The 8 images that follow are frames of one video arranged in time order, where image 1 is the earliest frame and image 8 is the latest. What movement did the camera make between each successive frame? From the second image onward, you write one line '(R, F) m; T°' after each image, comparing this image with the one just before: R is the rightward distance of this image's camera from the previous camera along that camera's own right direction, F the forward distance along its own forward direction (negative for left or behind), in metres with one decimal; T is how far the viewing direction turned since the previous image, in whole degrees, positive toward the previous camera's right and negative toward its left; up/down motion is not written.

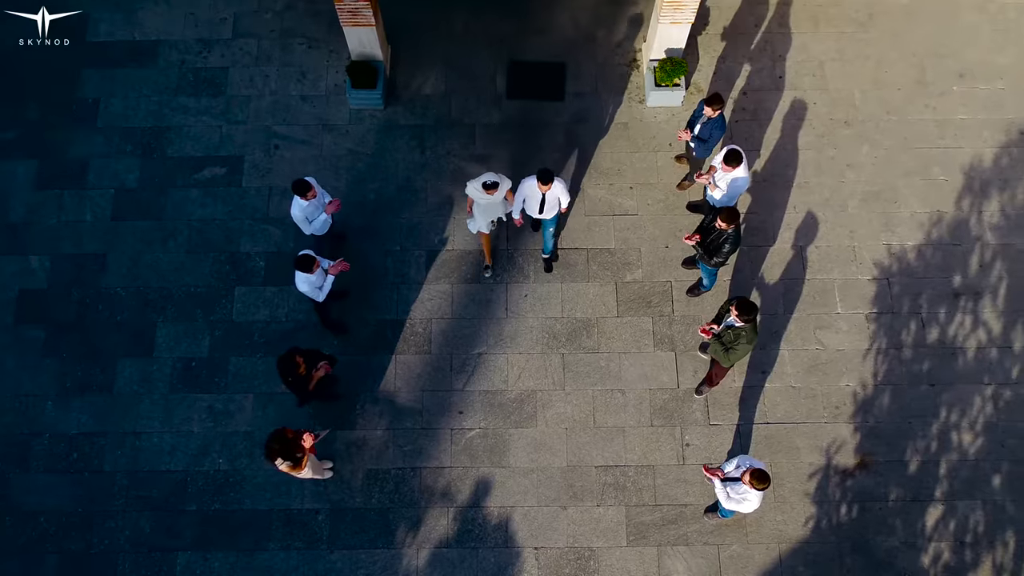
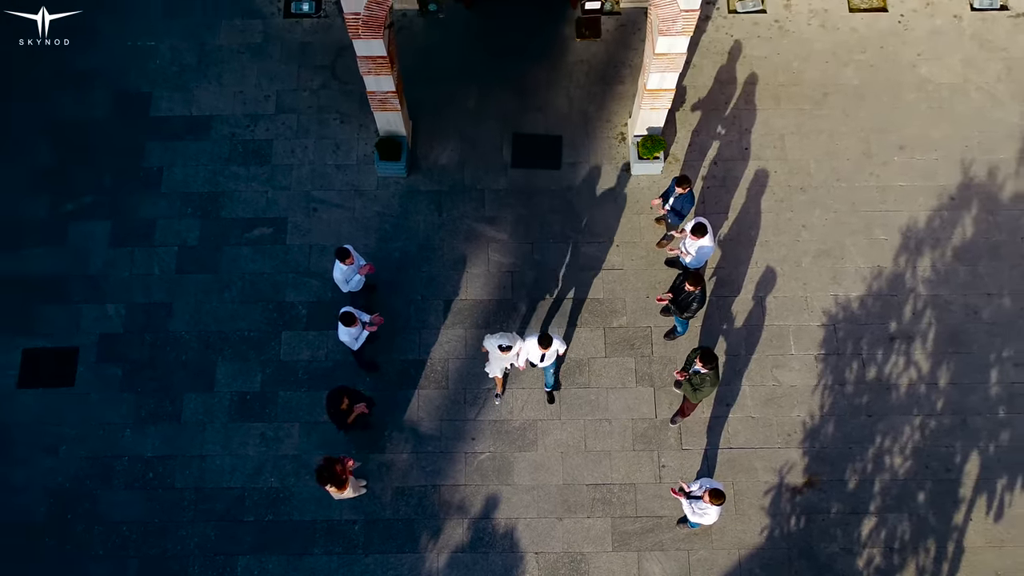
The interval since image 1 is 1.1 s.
(0.0, -1.5) m; 0°
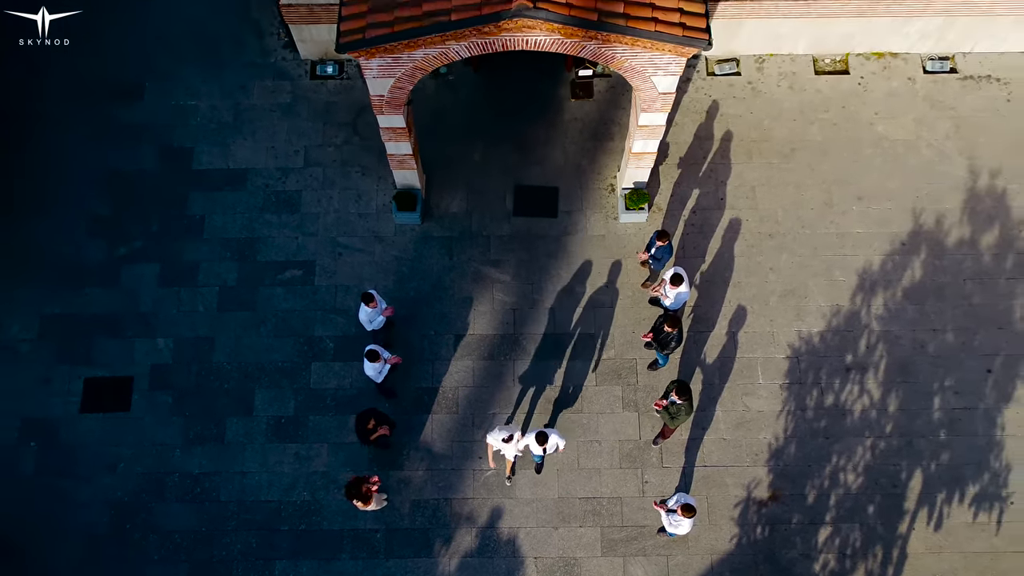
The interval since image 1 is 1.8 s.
(0.0, -1.3) m; 0°
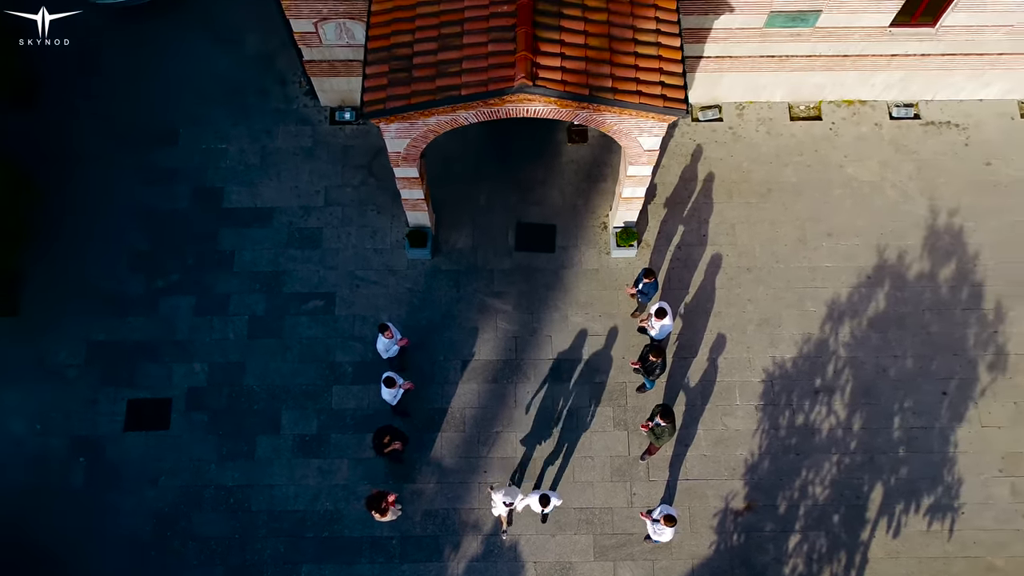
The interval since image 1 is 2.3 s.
(0.0, -1.2) m; 0°
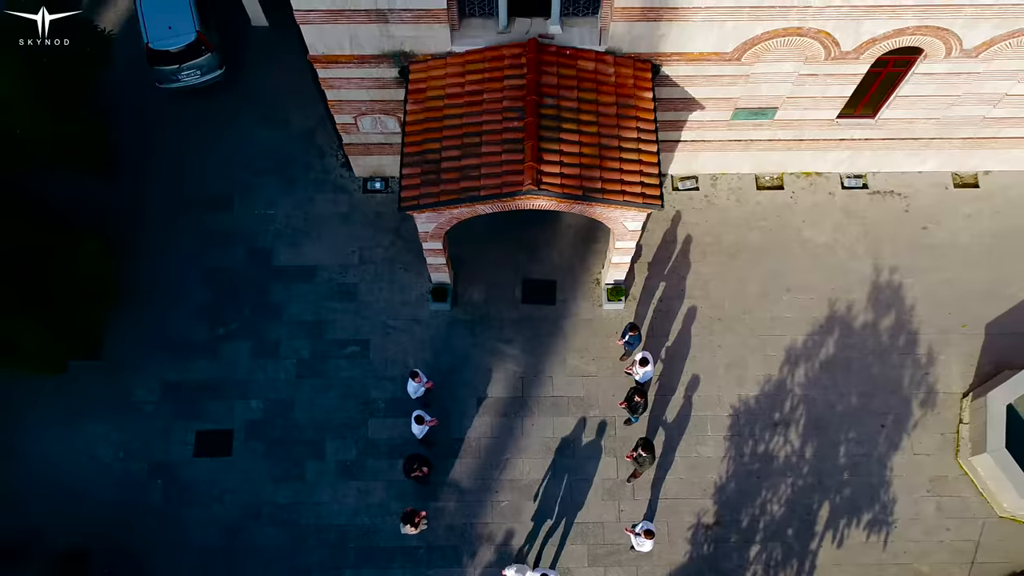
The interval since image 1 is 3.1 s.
(-0.1, -2.3) m; 0°
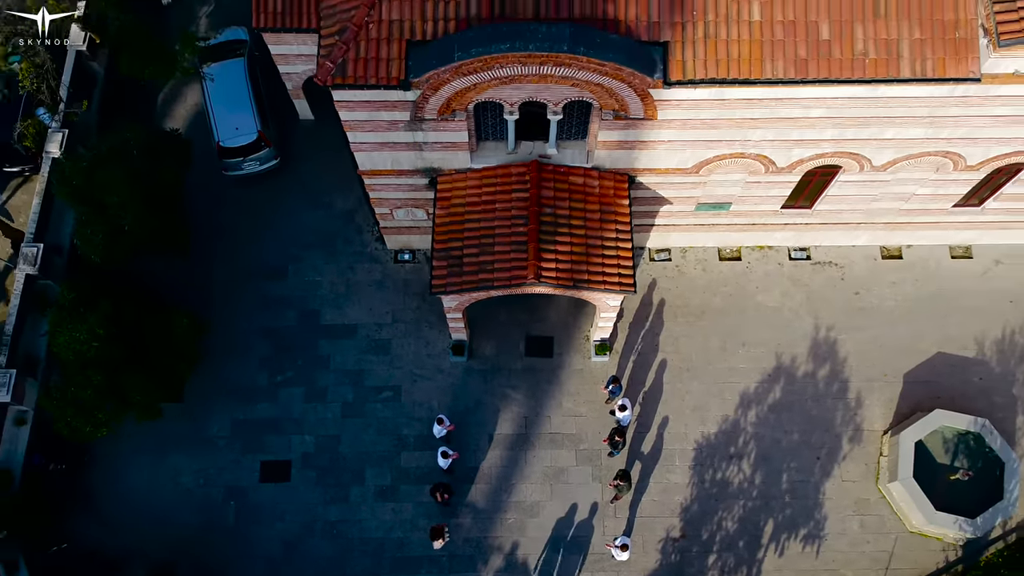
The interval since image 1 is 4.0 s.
(-0.1, -3.4) m; 0°
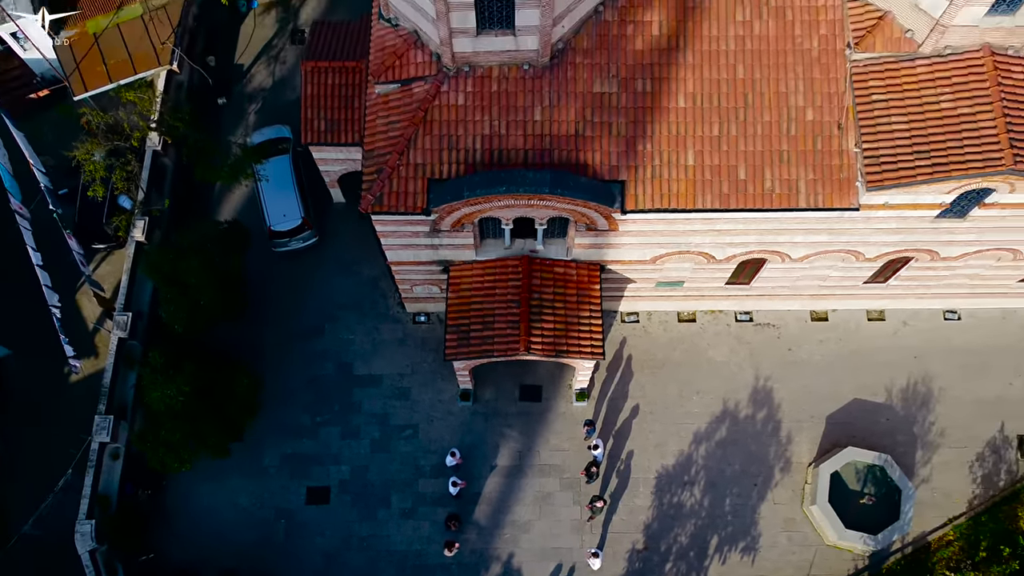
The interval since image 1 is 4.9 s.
(+0.1, -4.3) m; 0°
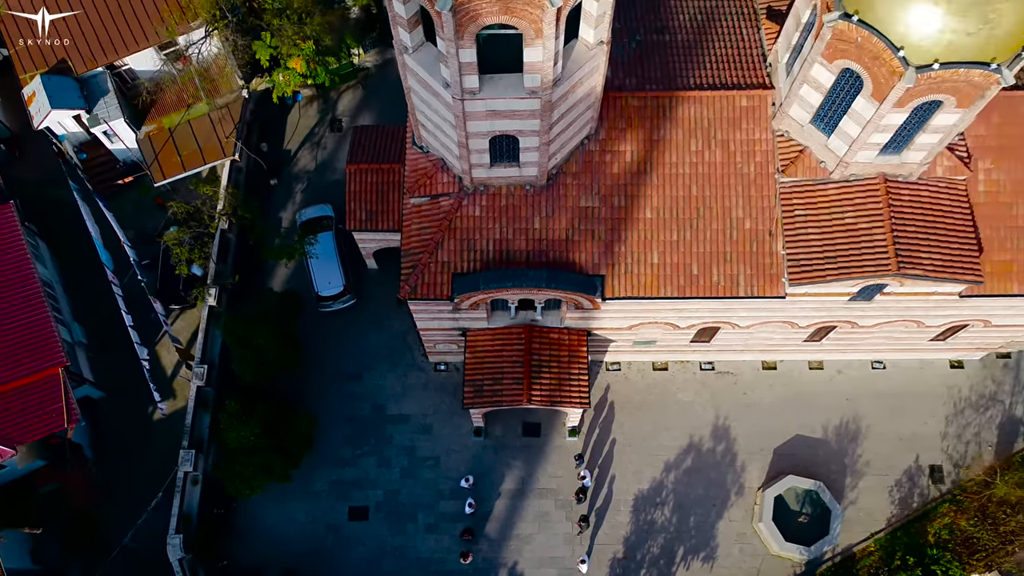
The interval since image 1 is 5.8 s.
(-0.1, -5.1) m; 0°
